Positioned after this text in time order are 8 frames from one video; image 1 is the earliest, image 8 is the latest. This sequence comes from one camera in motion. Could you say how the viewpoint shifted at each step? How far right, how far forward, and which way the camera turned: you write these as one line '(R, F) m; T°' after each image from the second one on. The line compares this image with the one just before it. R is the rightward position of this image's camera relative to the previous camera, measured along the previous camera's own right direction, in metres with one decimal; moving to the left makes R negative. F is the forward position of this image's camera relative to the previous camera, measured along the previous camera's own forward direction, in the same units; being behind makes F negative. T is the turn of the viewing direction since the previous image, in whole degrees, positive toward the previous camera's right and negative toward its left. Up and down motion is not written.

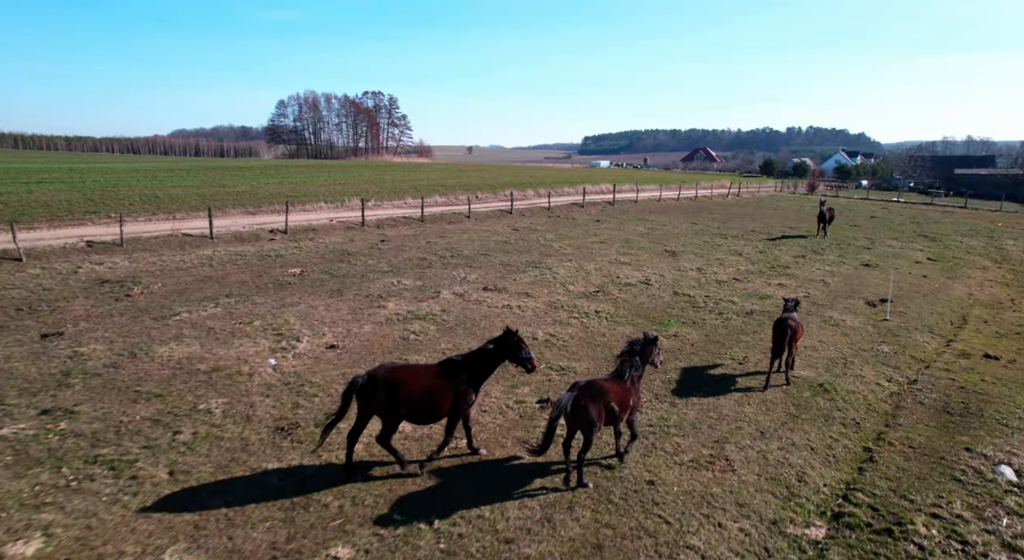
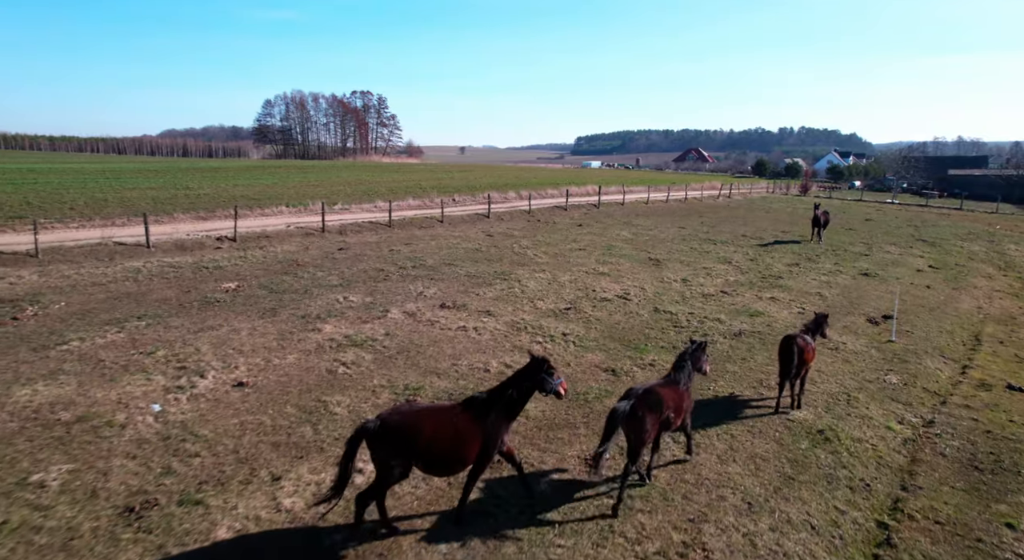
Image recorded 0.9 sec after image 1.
(+0.8, +1.8) m; +1°
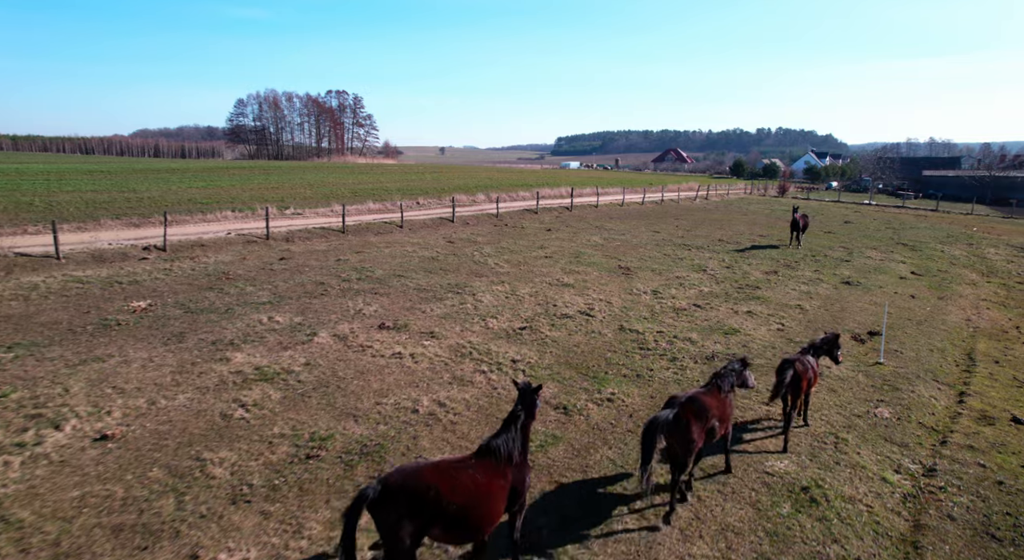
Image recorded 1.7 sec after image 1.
(+0.8, +1.6) m; +2°
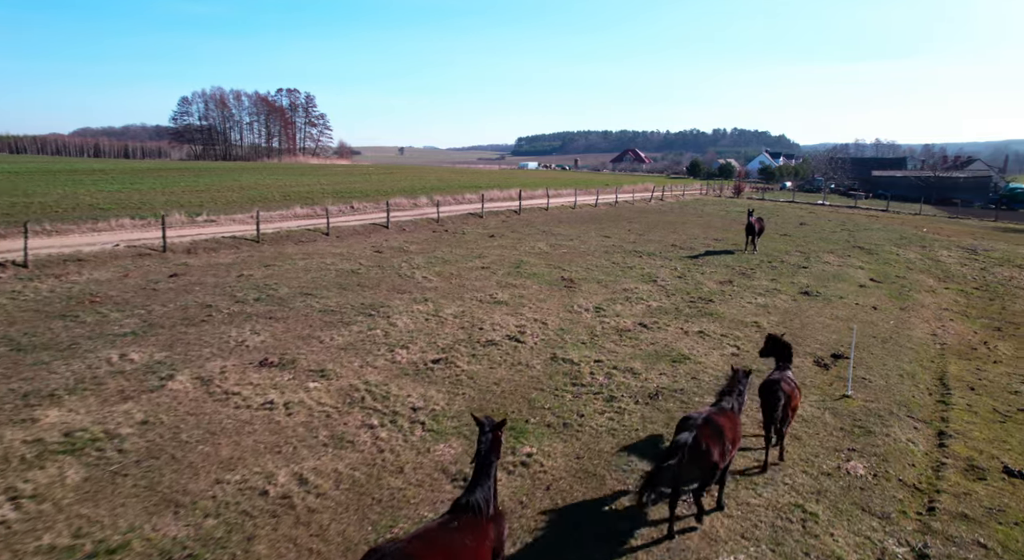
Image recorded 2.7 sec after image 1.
(+1.0, +2.0) m; +4°
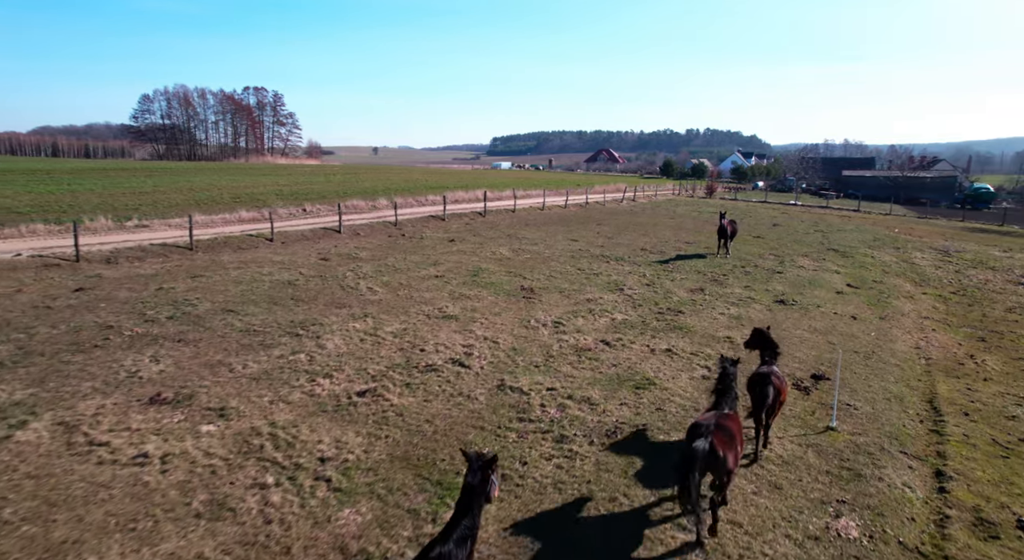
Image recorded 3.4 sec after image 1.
(+0.6, +1.5) m; +2°
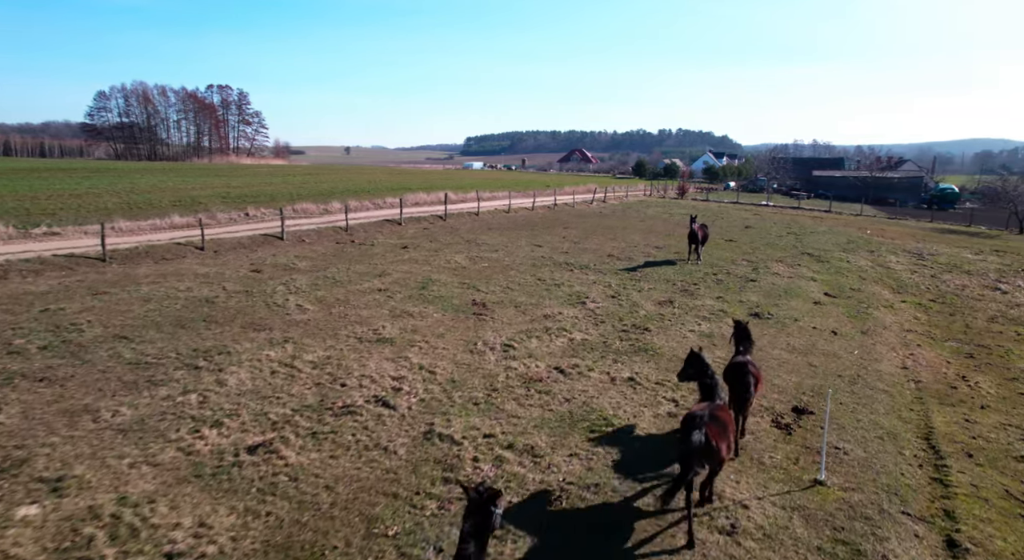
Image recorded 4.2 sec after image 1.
(+0.7, +1.7) m; +2°
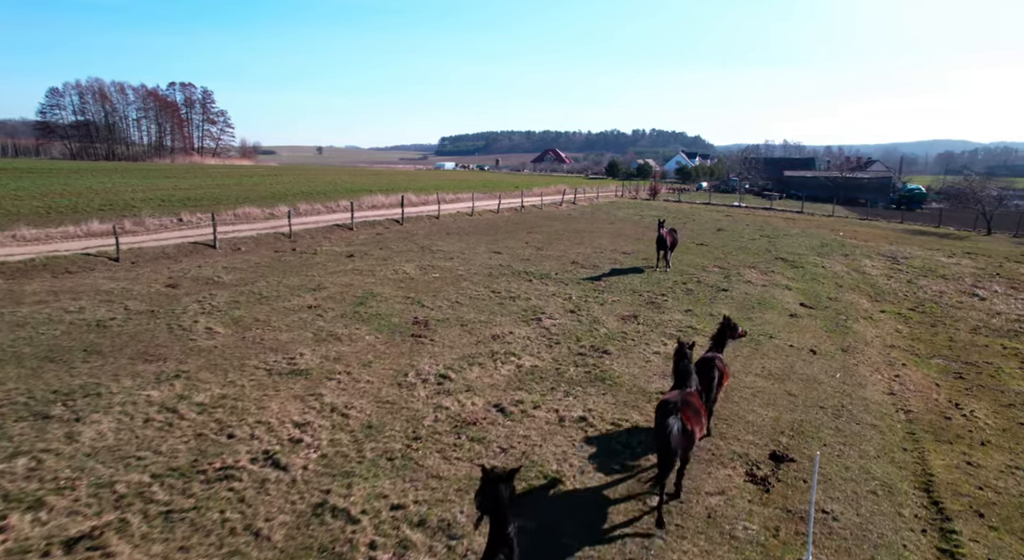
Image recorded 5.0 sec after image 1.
(+0.7, +1.7) m; +2°
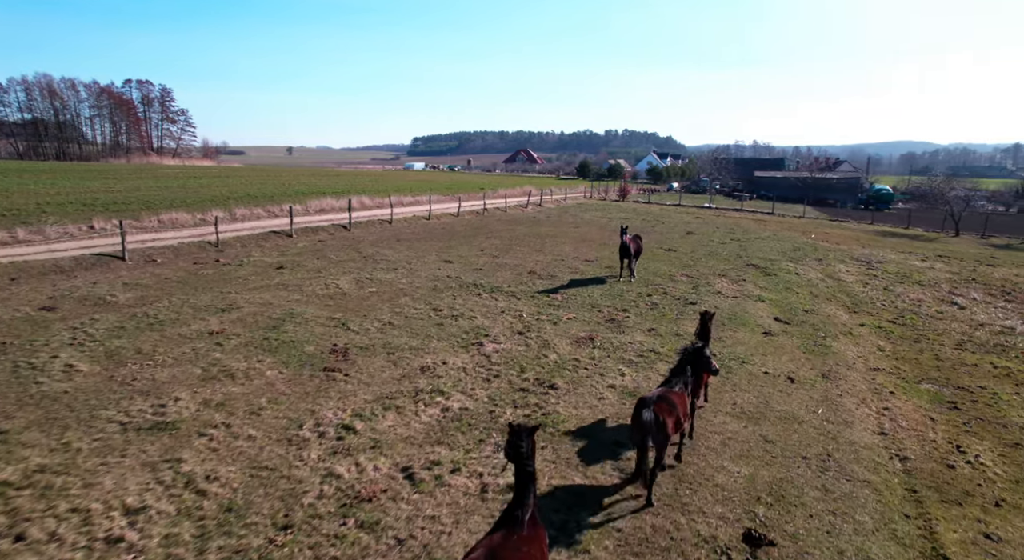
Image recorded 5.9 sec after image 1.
(+0.8, +1.9) m; +2°
